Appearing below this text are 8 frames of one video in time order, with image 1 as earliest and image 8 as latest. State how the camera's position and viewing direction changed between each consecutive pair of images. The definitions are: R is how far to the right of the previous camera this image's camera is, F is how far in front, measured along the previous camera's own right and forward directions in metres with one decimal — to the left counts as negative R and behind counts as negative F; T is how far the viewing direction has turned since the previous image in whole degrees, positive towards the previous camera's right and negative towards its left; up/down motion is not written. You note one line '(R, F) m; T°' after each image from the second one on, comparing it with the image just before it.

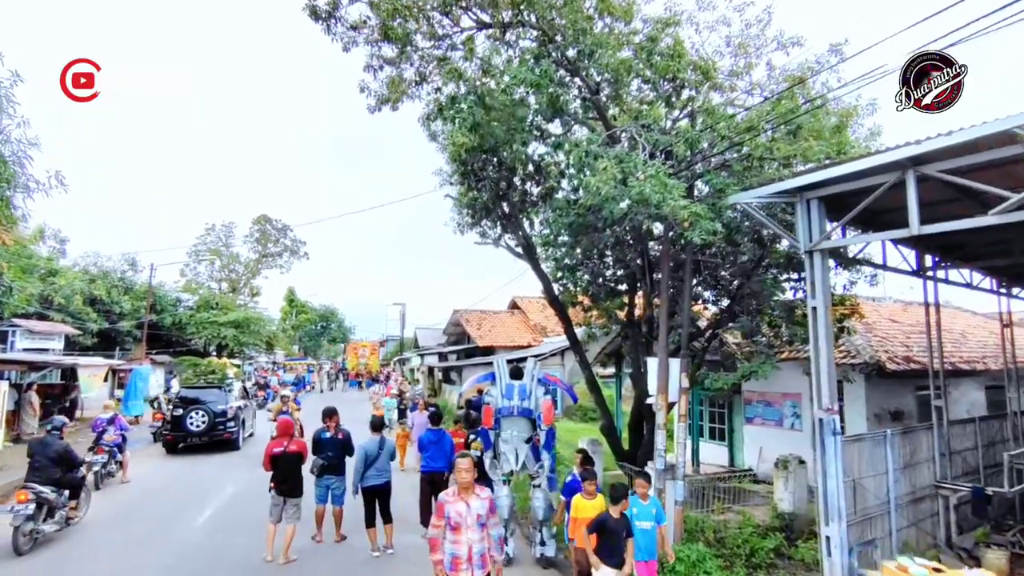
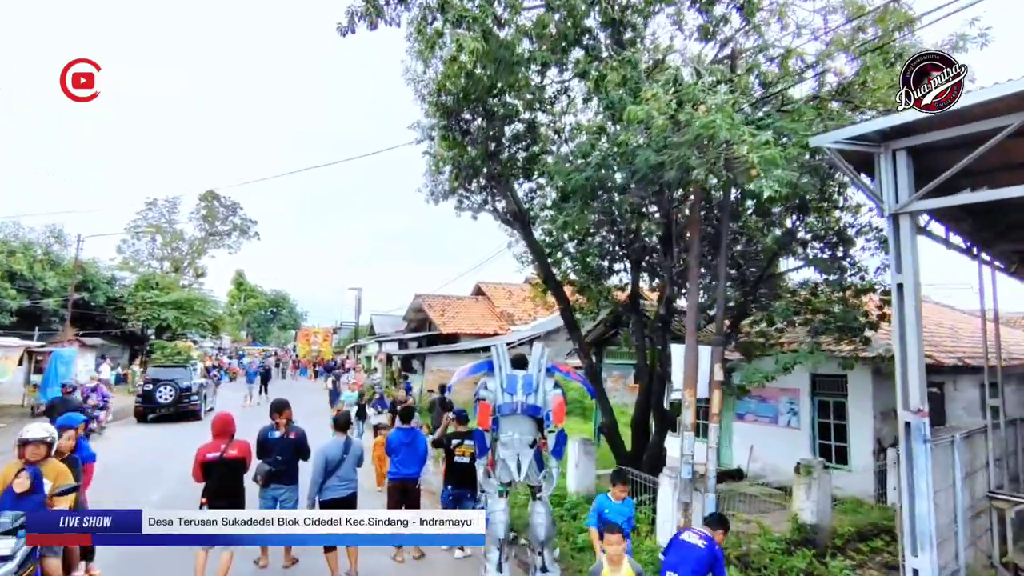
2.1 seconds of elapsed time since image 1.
(-0.5, +1.6) m; +4°
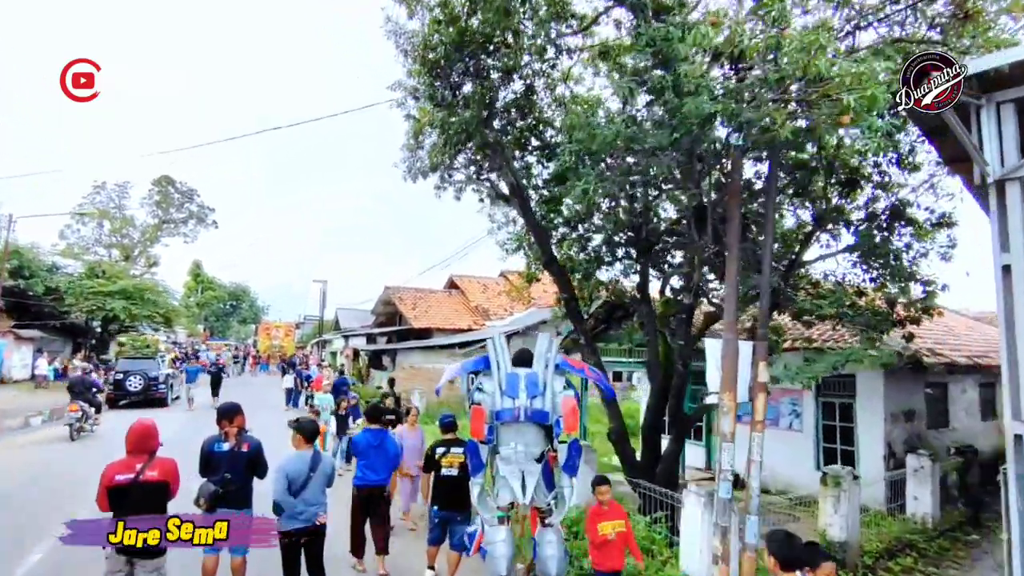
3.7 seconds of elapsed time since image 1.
(-0.4, +1.2) m; +3°
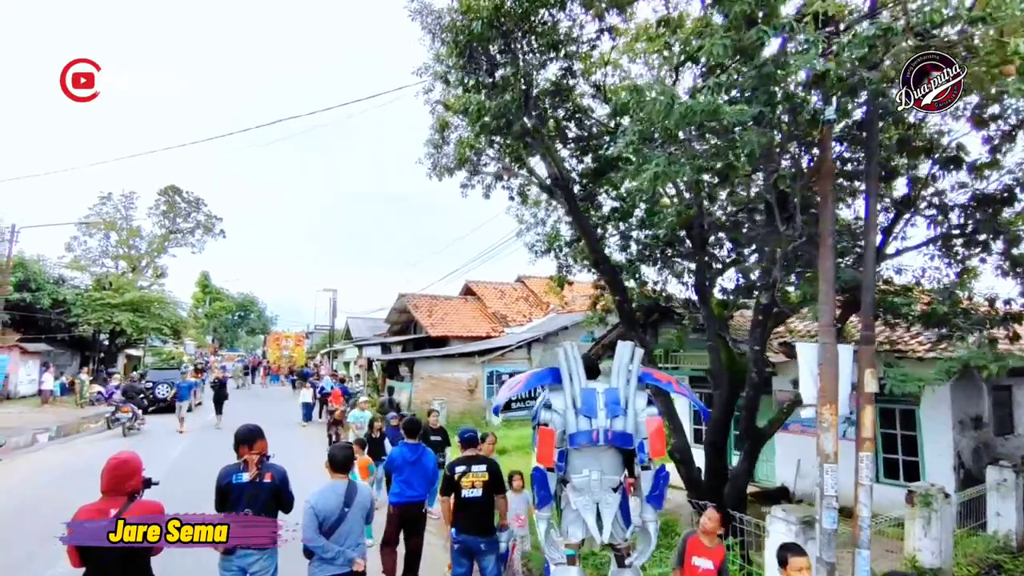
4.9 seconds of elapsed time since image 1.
(-0.5, +0.8) m; -1°
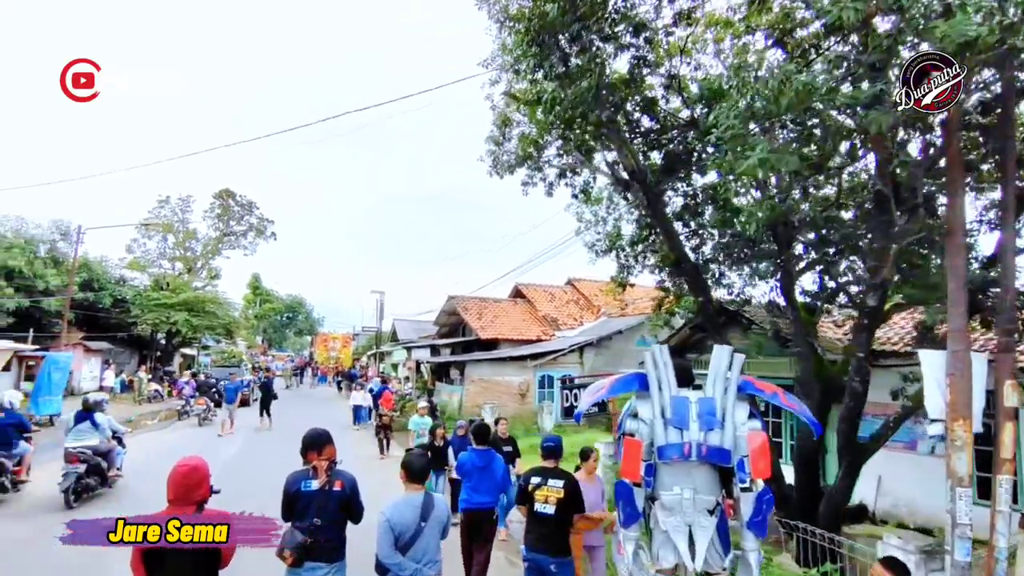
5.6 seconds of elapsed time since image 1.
(-0.3, +0.4) m; -4°
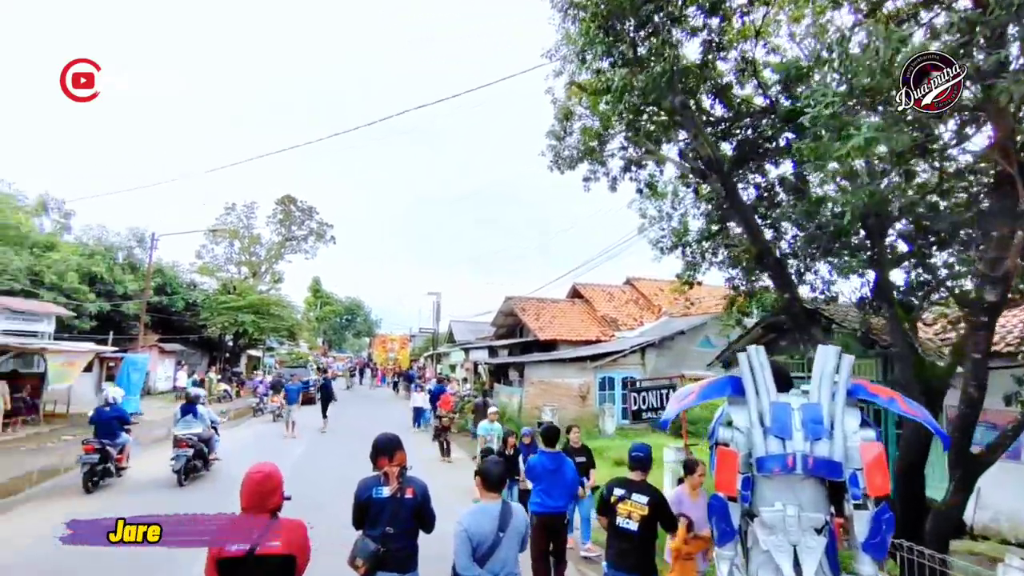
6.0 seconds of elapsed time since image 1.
(-0.2, +0.3) m; -5°
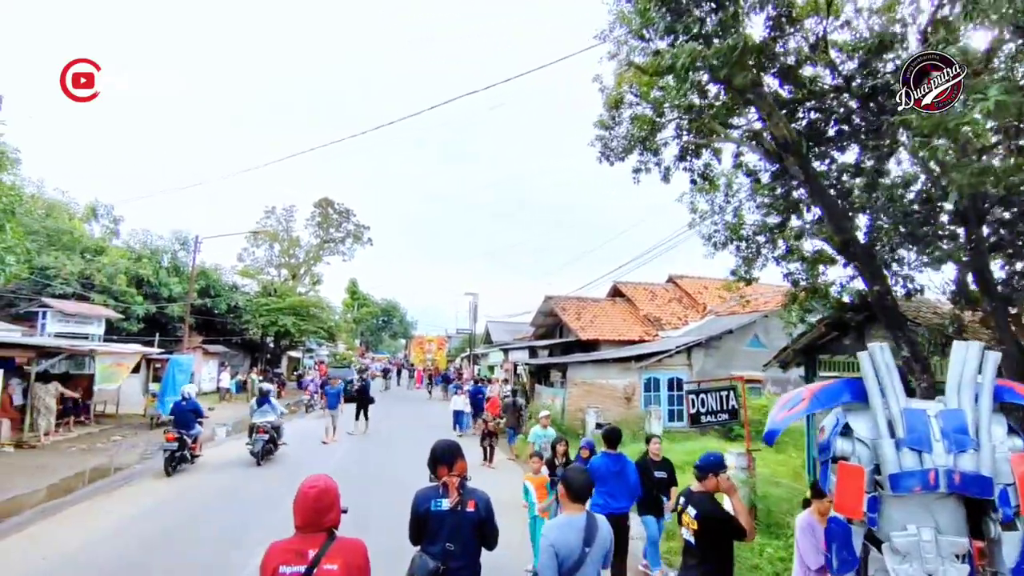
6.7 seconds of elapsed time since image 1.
(-0.2, +0.4) m; -3°
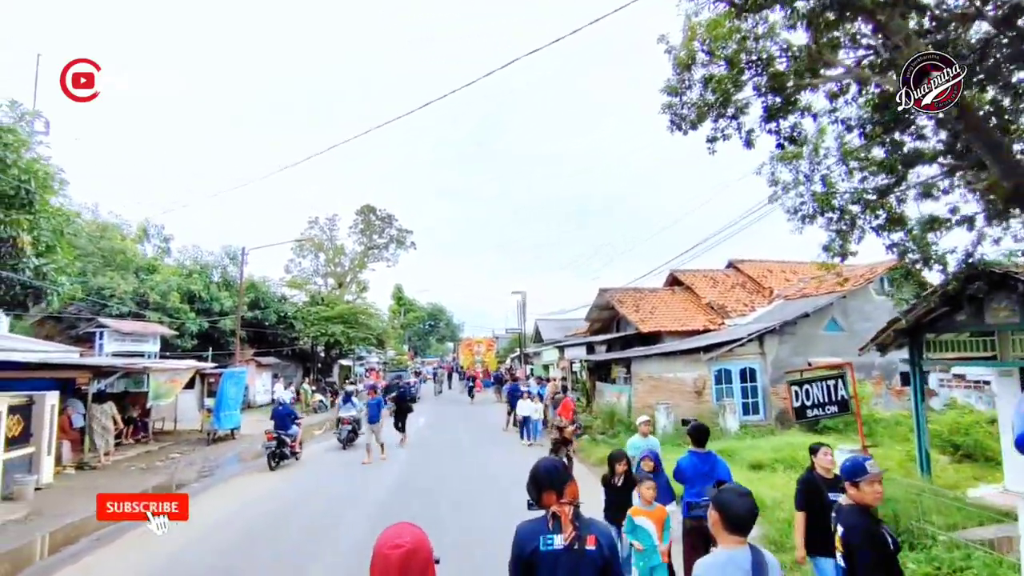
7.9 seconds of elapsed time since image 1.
(-0.4, +0.9) m; -4°
